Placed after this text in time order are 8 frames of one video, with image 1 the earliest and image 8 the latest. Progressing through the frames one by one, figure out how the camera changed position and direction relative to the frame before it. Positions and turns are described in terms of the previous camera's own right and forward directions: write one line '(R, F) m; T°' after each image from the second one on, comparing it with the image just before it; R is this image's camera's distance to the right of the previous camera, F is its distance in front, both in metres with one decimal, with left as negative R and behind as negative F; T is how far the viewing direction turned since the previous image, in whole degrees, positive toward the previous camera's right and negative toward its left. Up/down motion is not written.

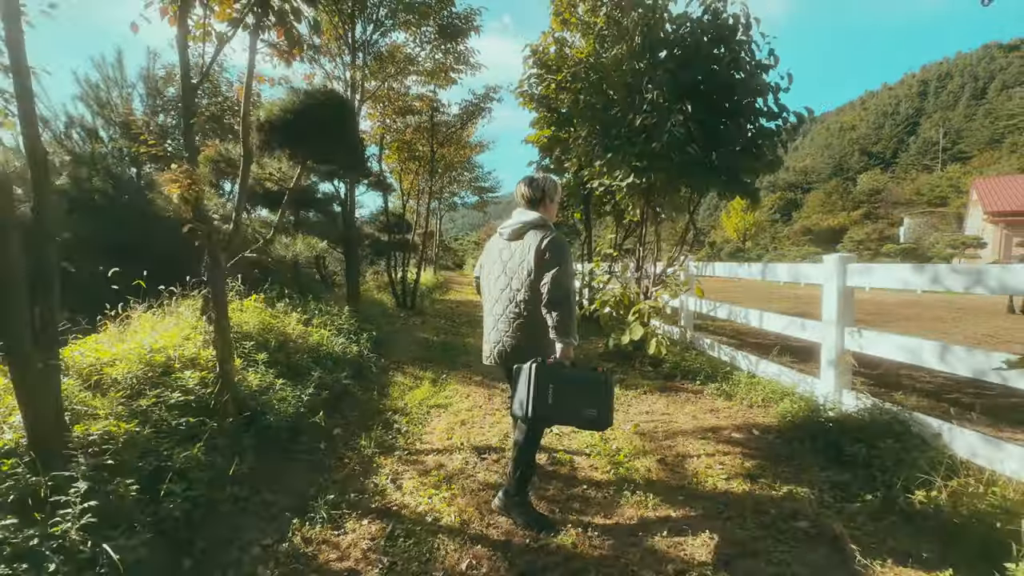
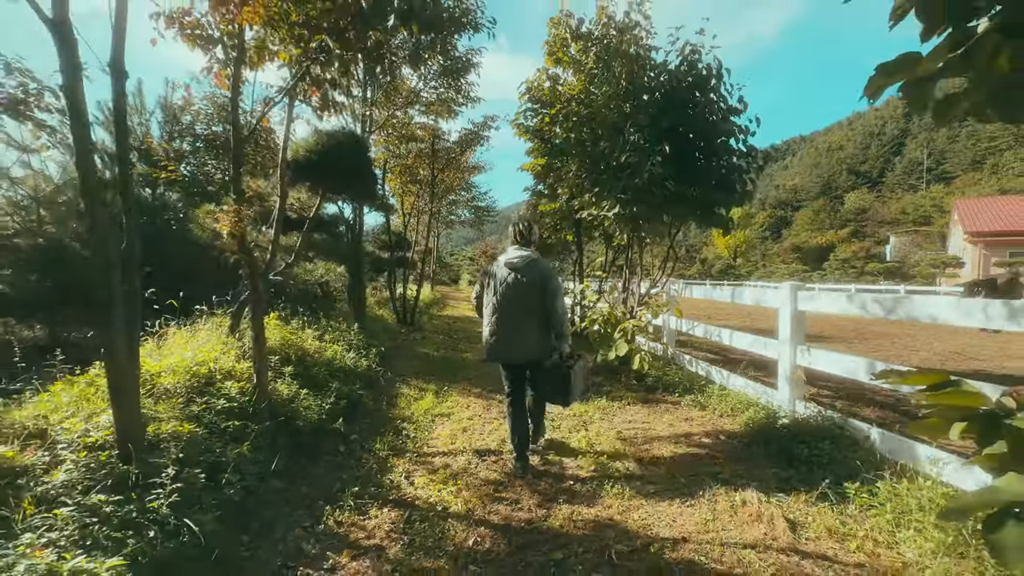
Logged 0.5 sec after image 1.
(0.0, -0.5) m; +1°
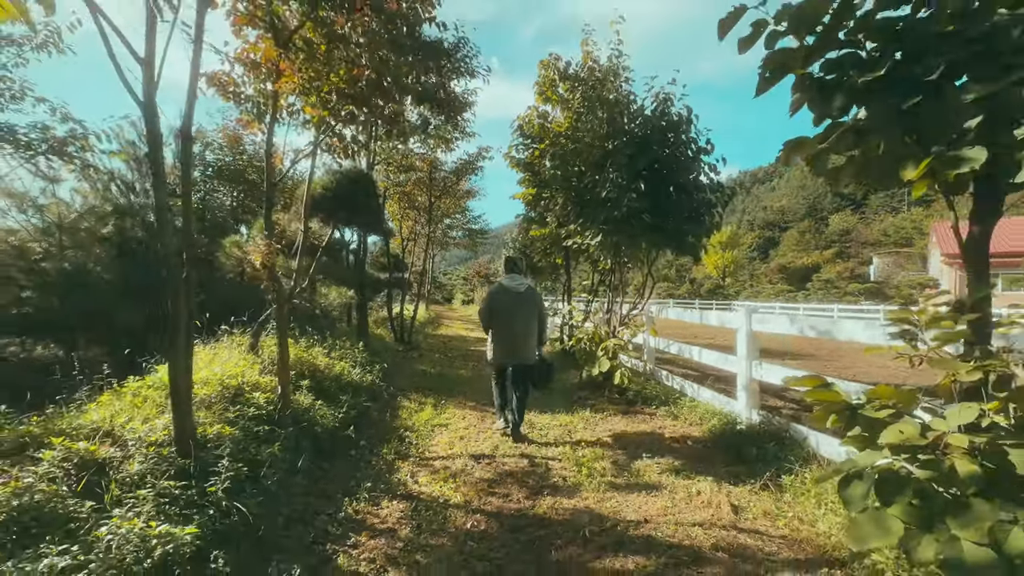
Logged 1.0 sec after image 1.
(0.0, -0.5) m; +1°
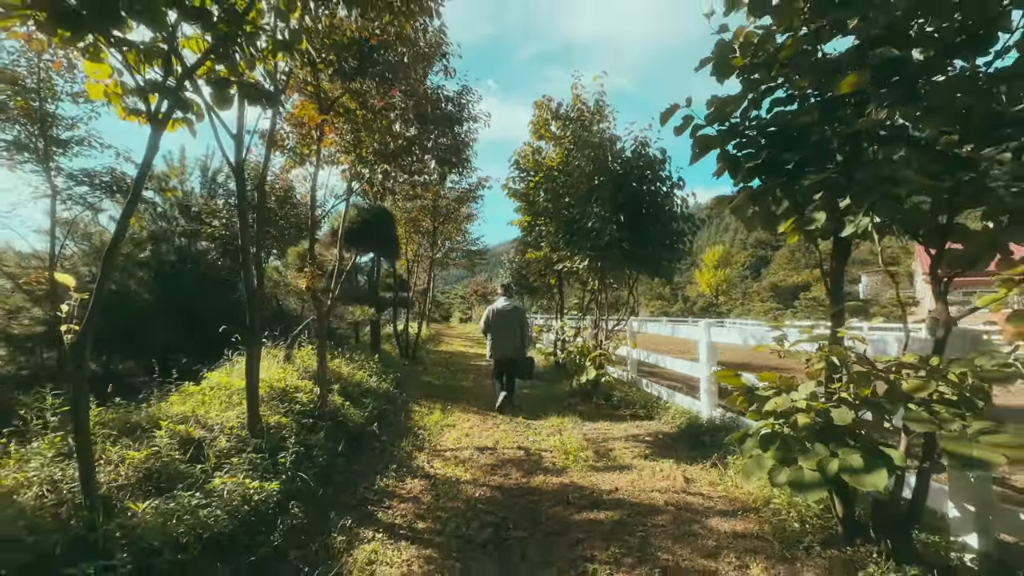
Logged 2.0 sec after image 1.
(0.0, -0.8) m; 0°
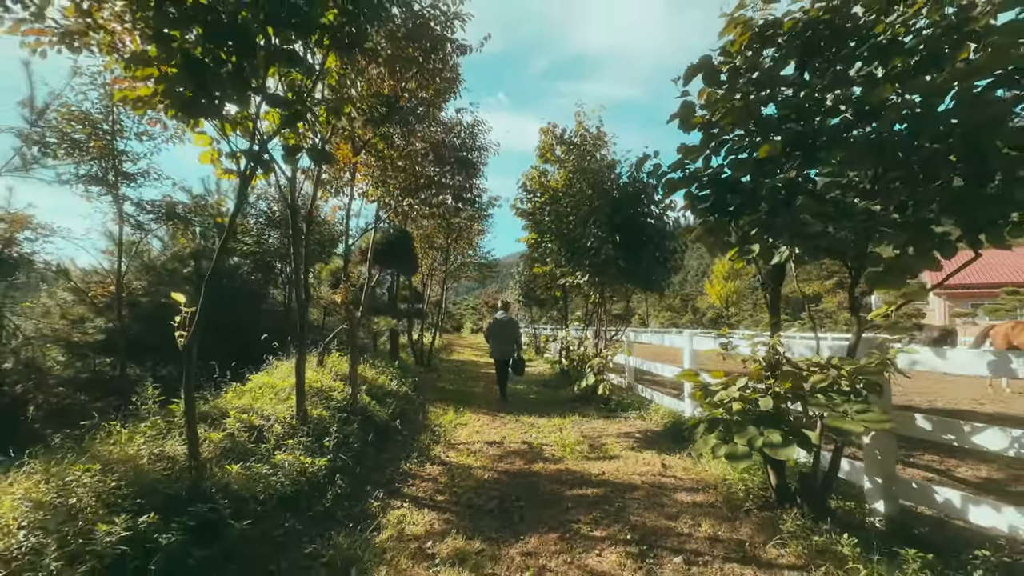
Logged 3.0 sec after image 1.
(+0.1, -0.7) m; -1°
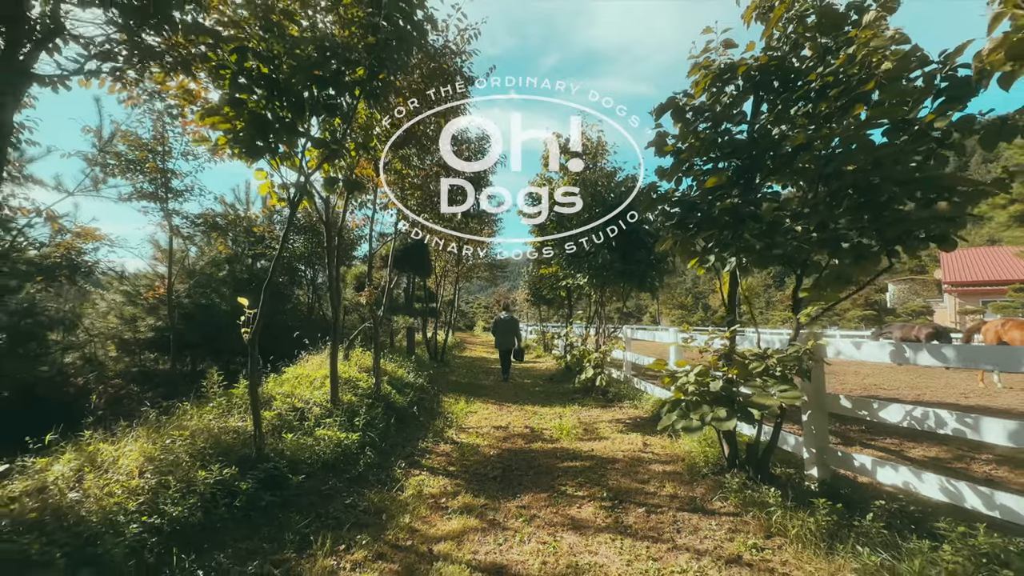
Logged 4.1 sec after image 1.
(+0.1, -0.7) m; -2°
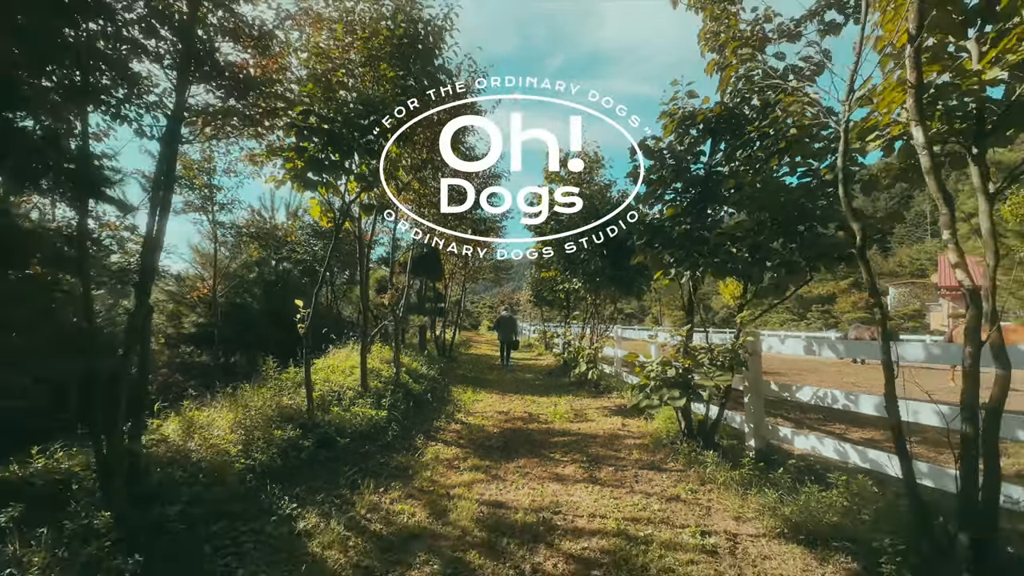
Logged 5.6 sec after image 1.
(+0.1, -1.0) m; -1°
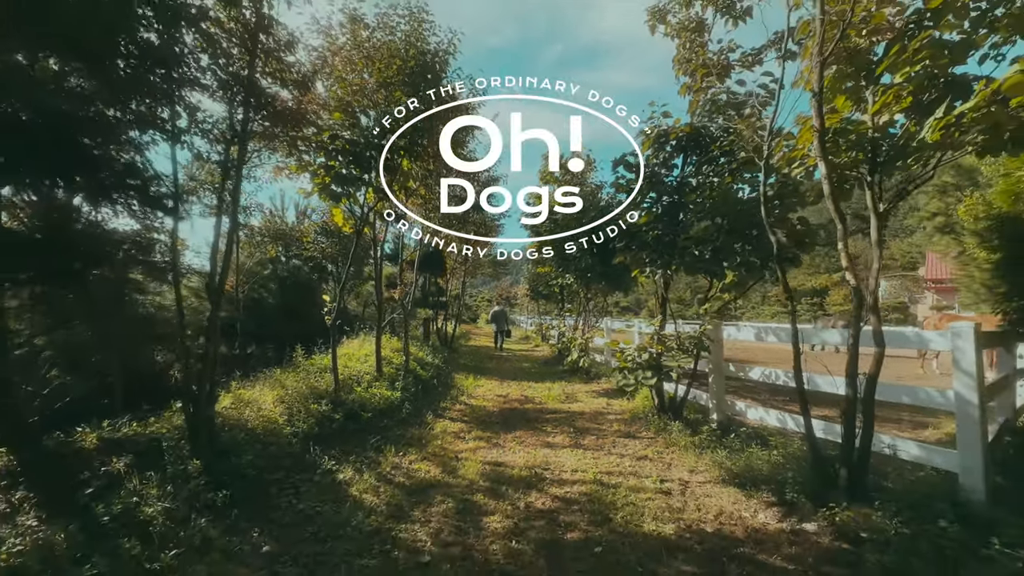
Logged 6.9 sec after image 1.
(0.0, -0.8) m; 0°
